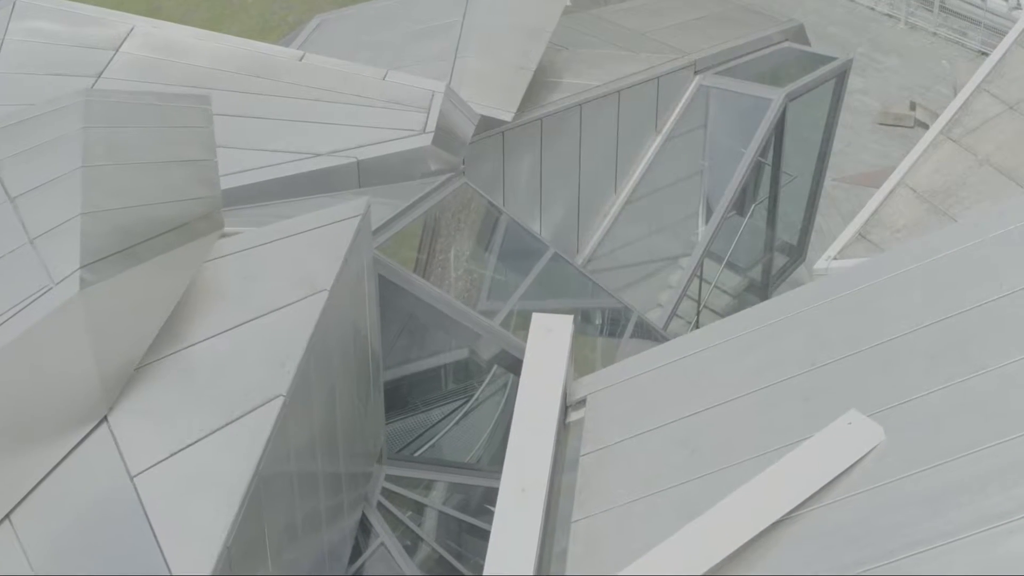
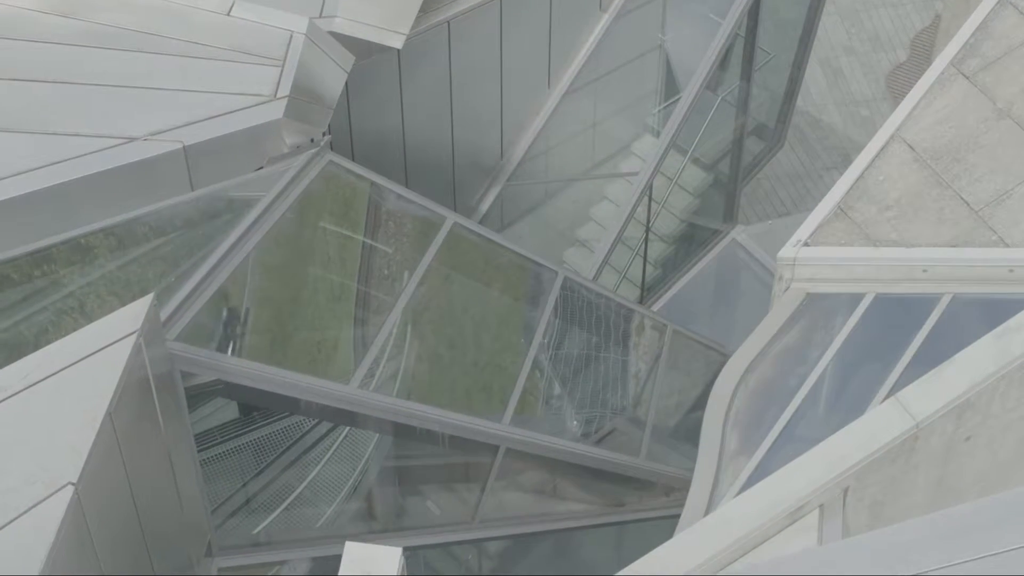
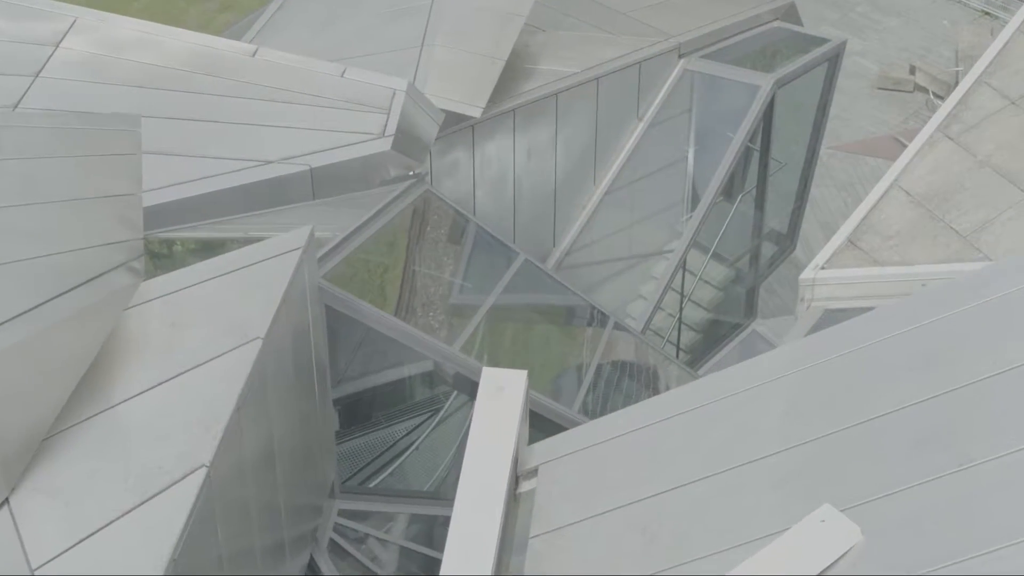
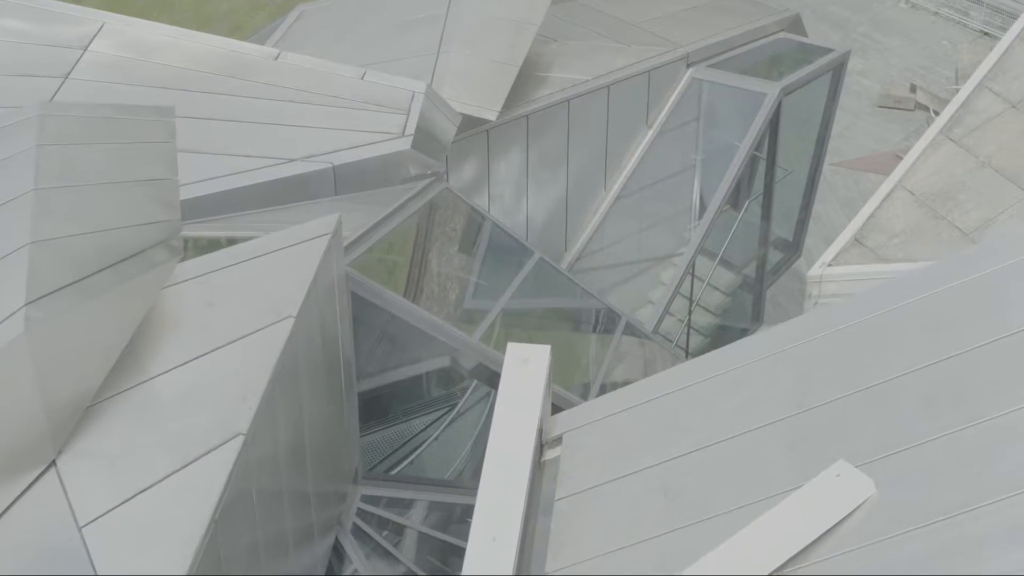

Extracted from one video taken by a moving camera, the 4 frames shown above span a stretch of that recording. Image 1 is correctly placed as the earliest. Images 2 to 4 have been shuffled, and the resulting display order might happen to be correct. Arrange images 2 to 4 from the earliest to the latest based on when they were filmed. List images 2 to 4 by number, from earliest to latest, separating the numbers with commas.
4, 3, 2
